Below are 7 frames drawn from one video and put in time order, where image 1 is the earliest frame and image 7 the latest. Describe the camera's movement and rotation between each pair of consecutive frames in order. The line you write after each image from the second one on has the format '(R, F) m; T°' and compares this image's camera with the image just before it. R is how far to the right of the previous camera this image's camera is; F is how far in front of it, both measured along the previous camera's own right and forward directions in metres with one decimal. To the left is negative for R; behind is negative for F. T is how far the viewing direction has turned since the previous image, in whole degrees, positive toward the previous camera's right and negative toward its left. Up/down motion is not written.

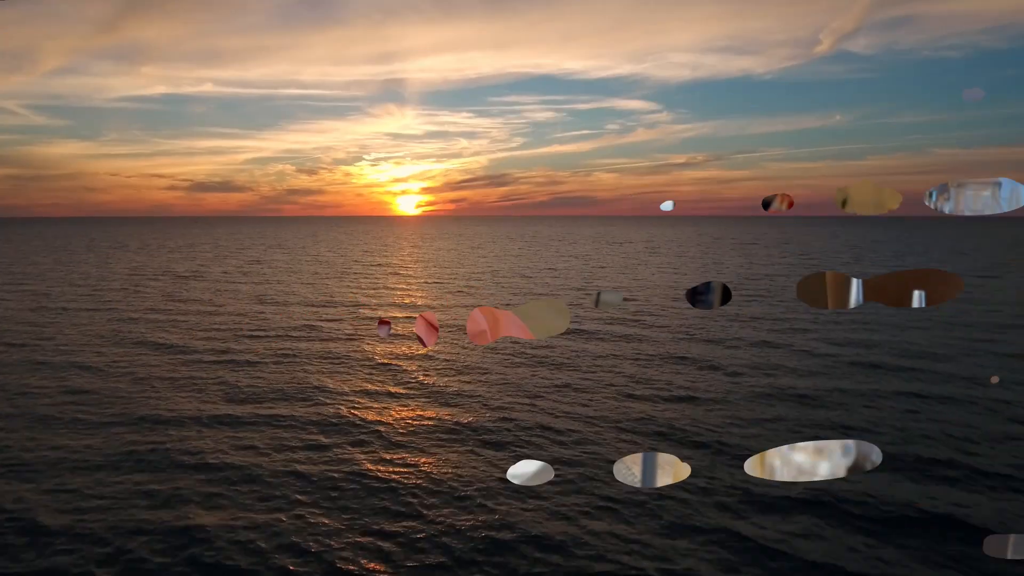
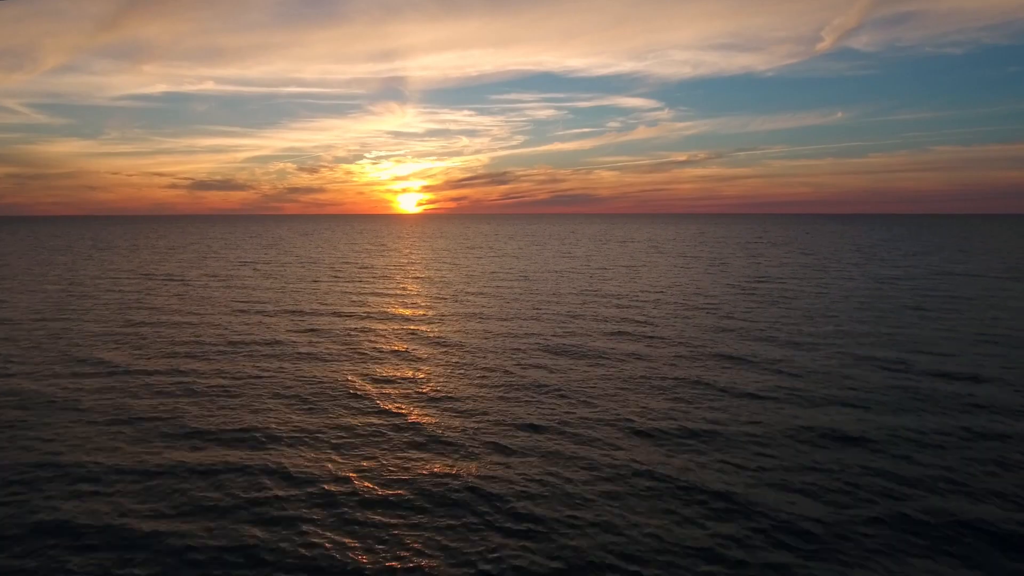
(+0.2, +2.2) m; 0°
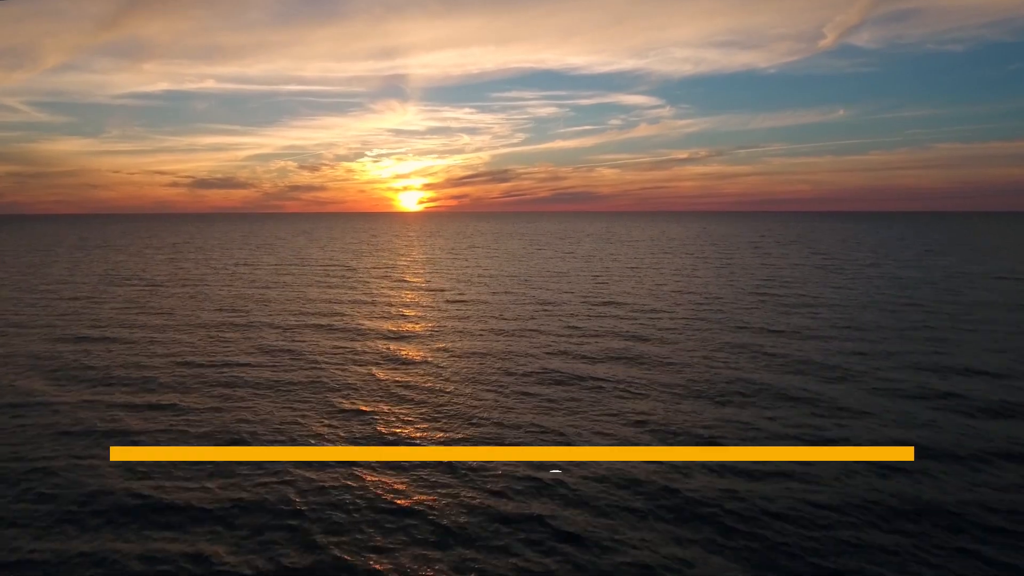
(+0.2, +2.9) m; 0°
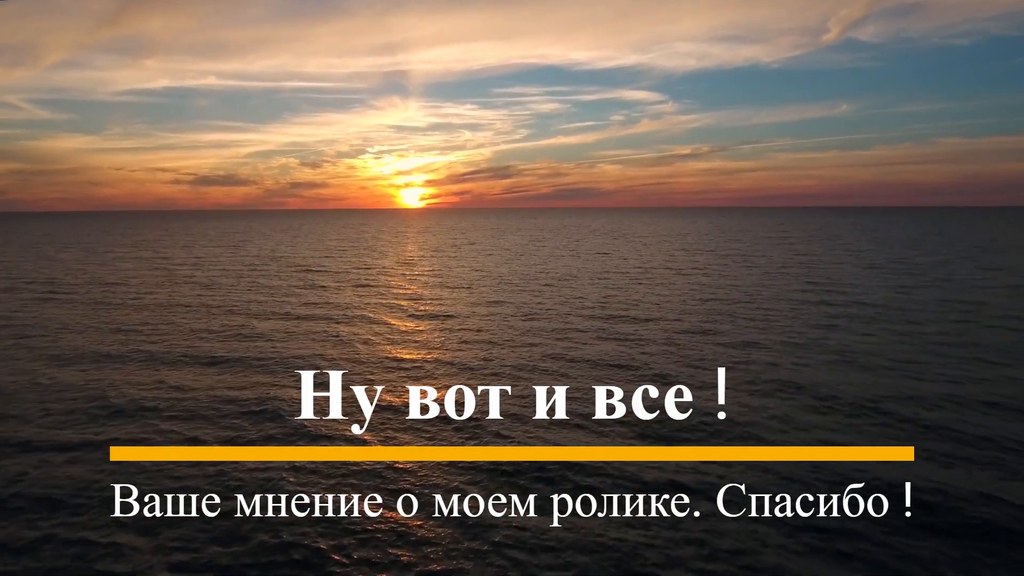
(+0.4, +3.7) m; 0°
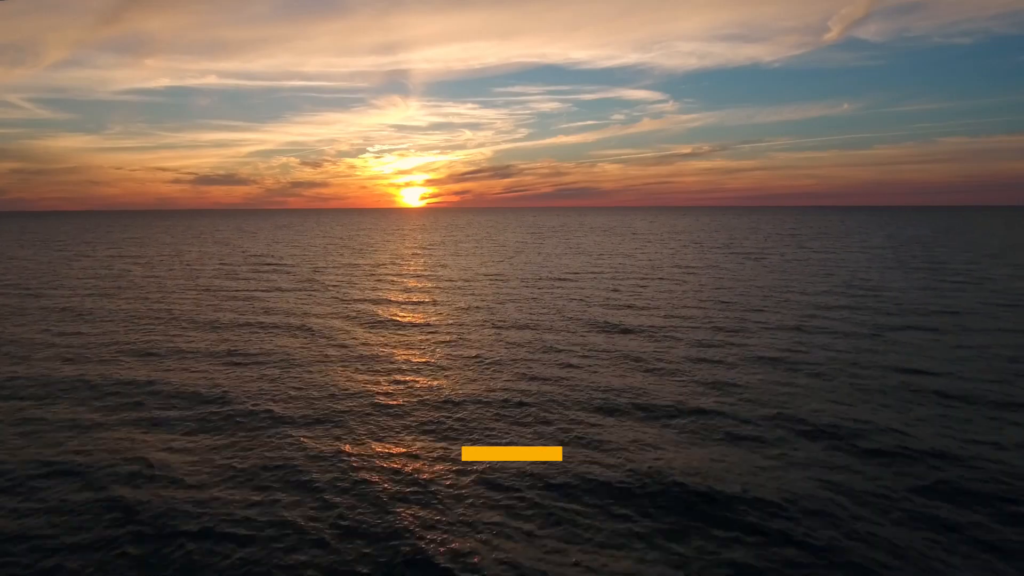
(+0.6, +2.9) m; 0°
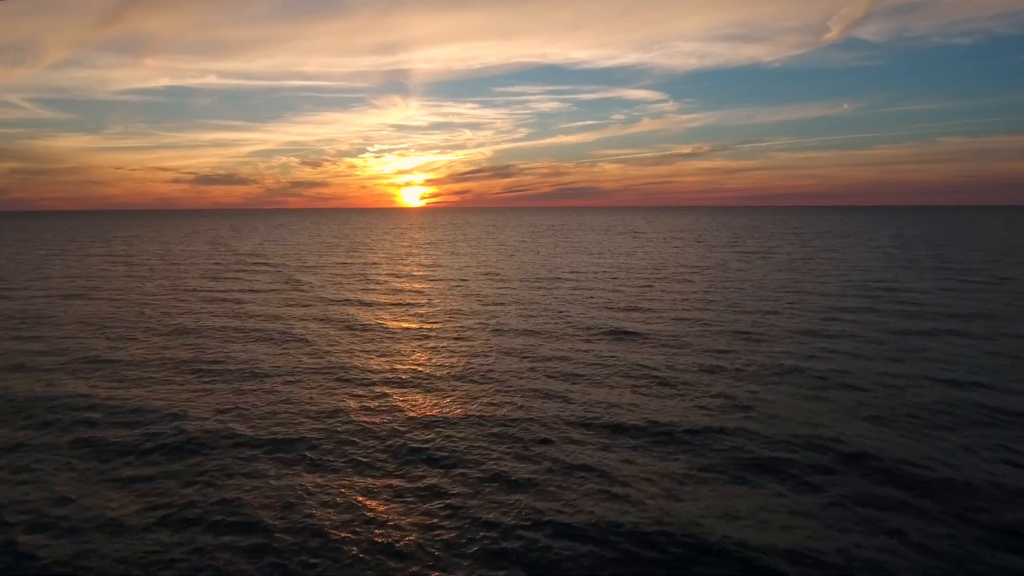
(+0.1, +1.9) m; 0°
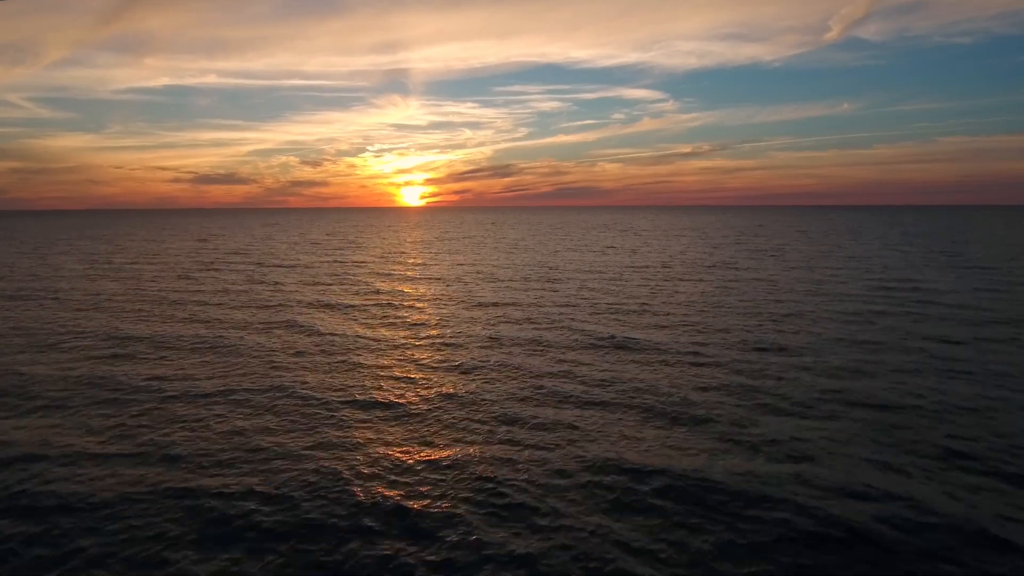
(+0.1, +2.8) m; 0°
